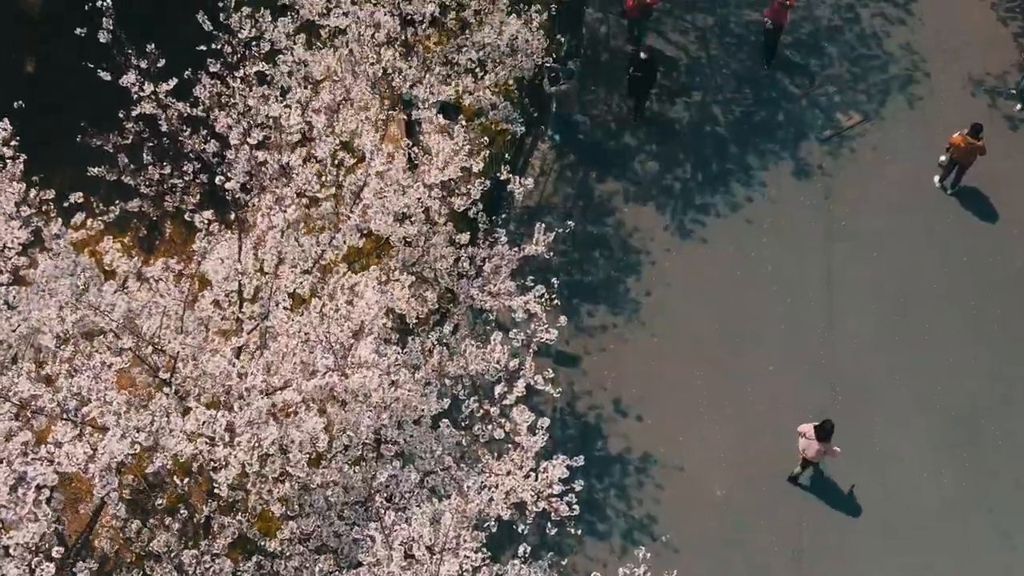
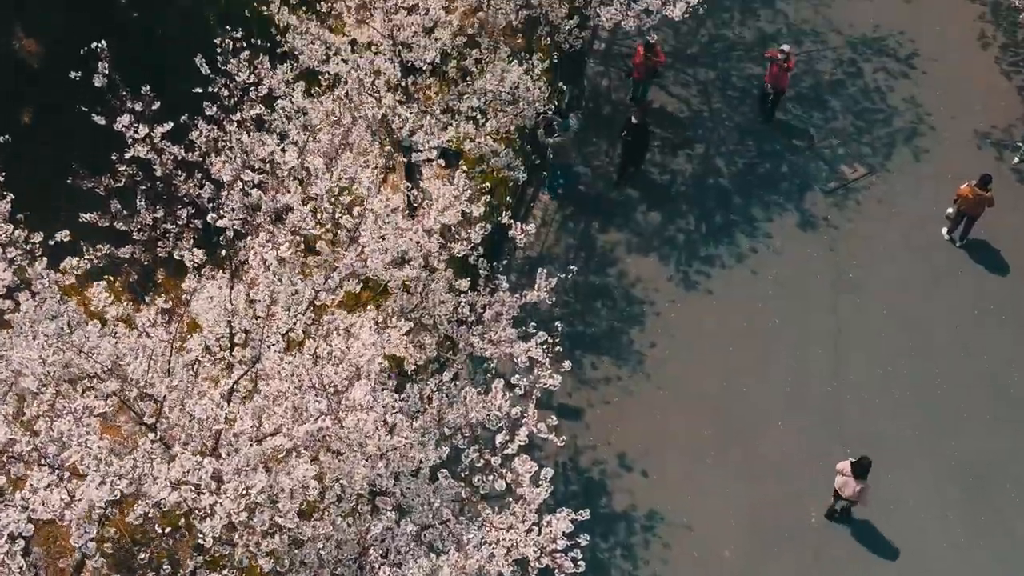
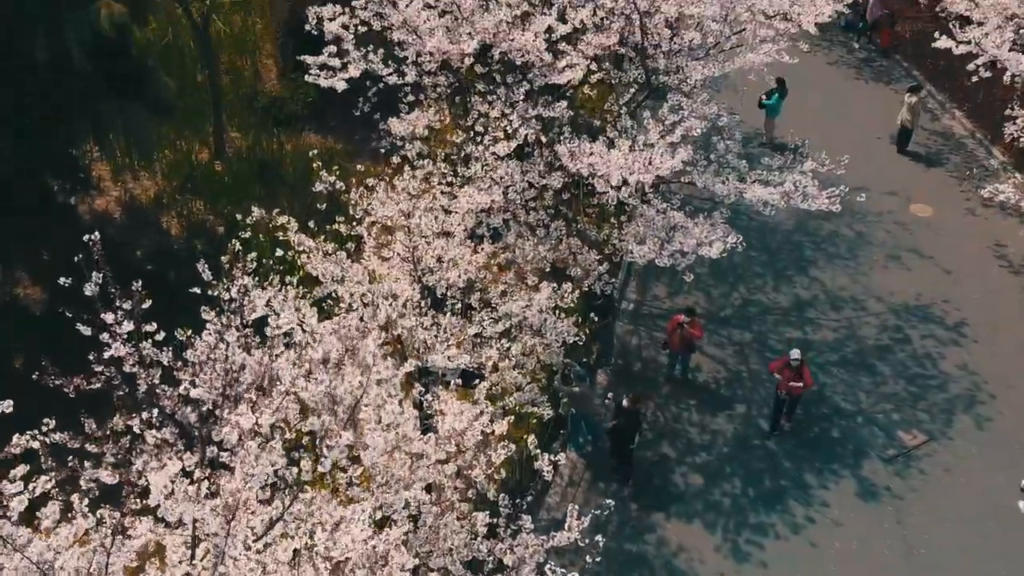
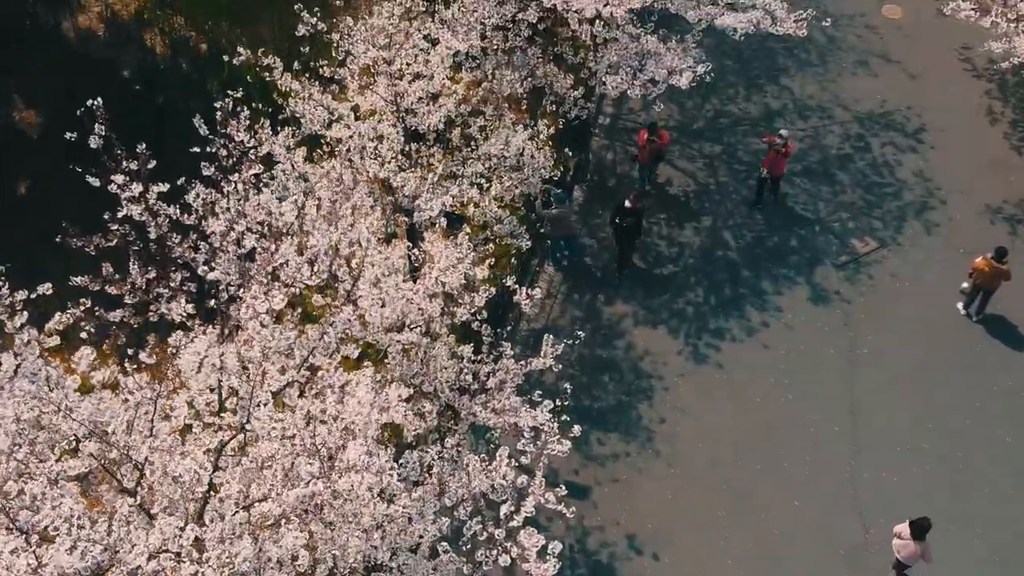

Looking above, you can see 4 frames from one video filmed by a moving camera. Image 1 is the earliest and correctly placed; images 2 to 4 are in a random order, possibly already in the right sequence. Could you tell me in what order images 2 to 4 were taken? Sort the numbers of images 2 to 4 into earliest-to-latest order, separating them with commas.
2, 4, 3
